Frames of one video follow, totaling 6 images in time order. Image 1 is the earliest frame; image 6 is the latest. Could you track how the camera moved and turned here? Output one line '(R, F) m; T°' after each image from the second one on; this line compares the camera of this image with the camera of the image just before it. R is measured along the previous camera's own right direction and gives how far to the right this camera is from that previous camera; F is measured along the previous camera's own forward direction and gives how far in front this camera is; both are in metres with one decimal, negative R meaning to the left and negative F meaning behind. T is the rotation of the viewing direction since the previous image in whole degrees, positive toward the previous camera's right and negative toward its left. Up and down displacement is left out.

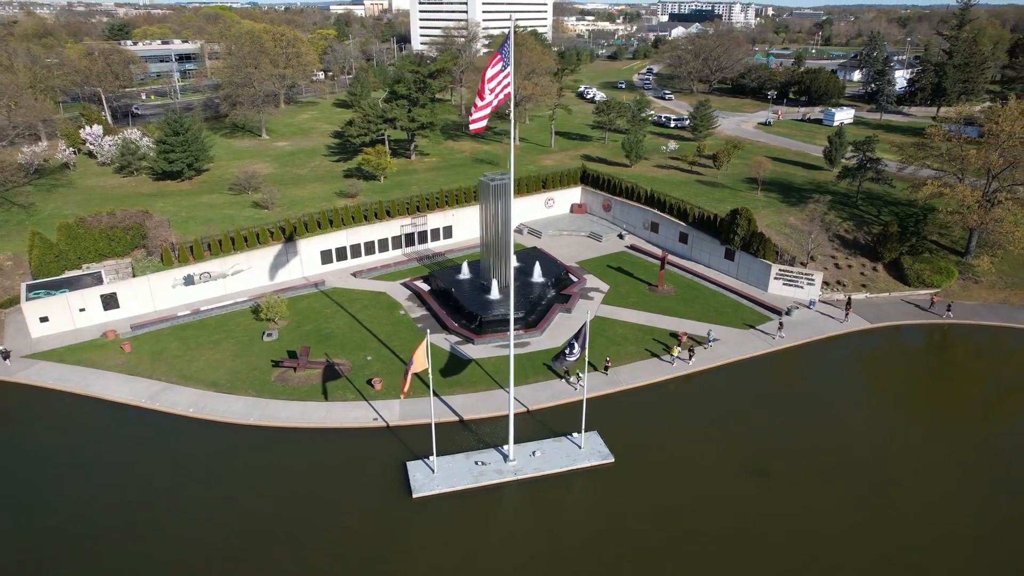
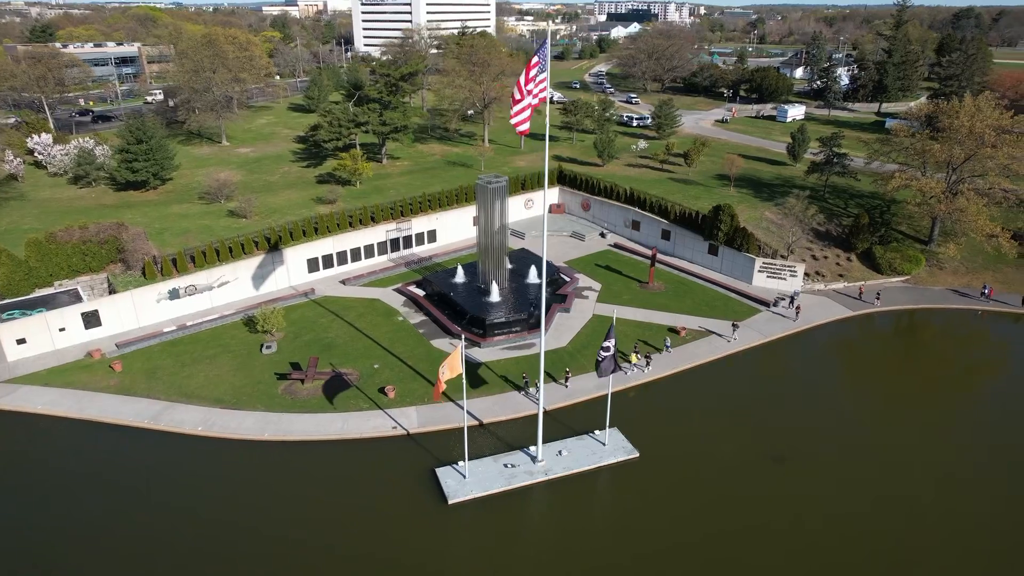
(-2.4, -0.1) m; +5°
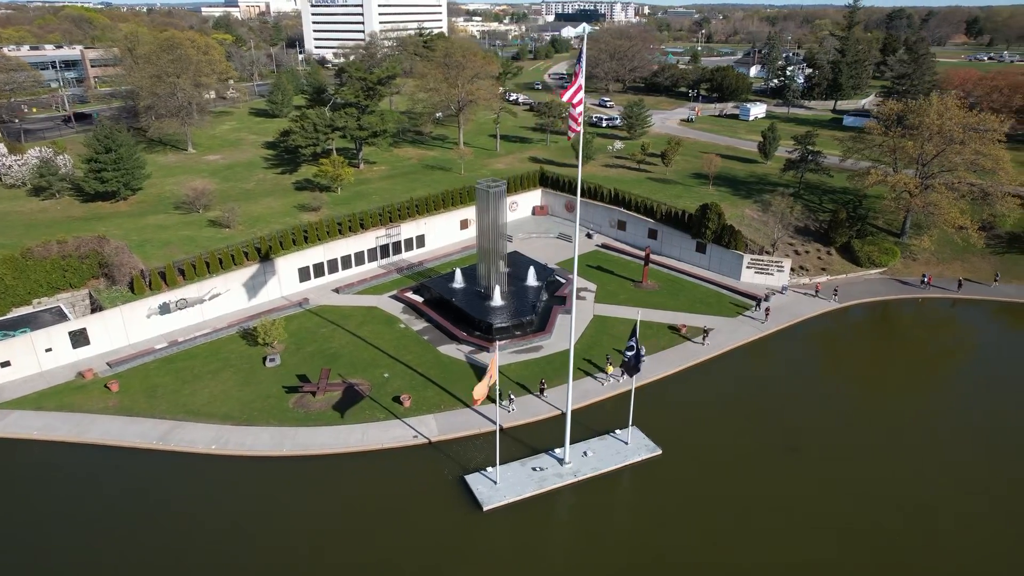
(-2.2, 0.0) m; +4°
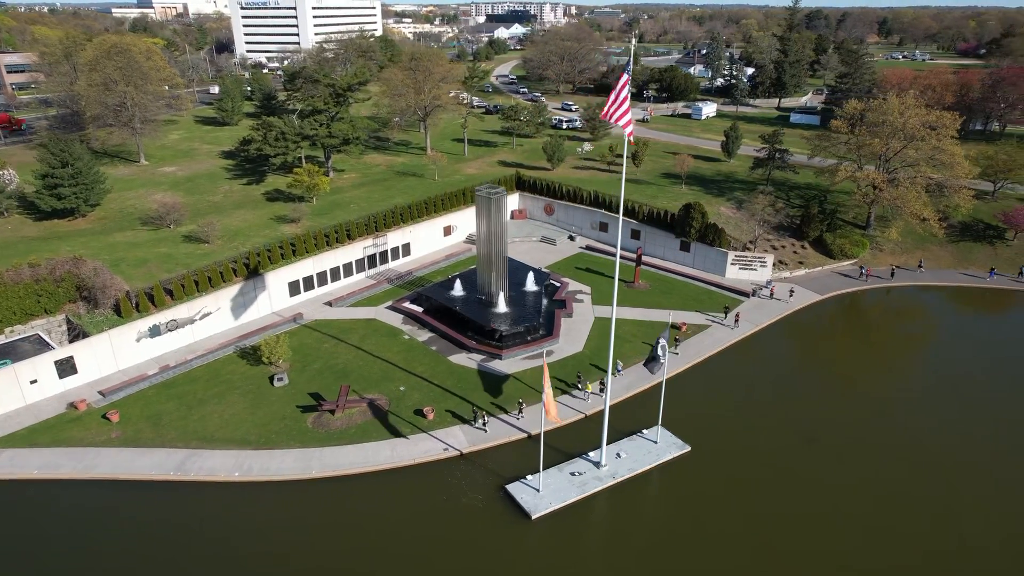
(-3.0, +0.1) m; +5°
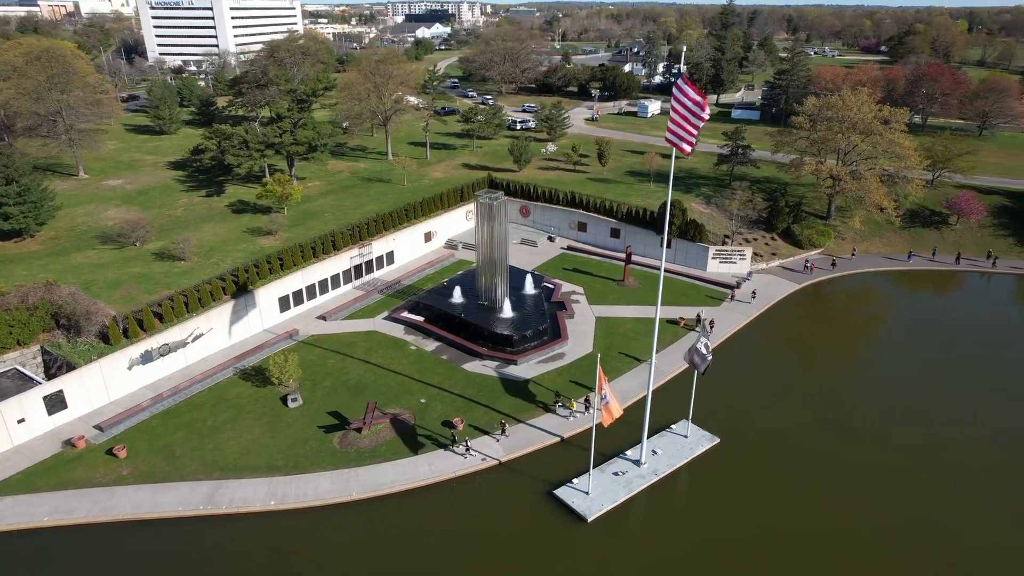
(-3.5, +0.2) m; +6°
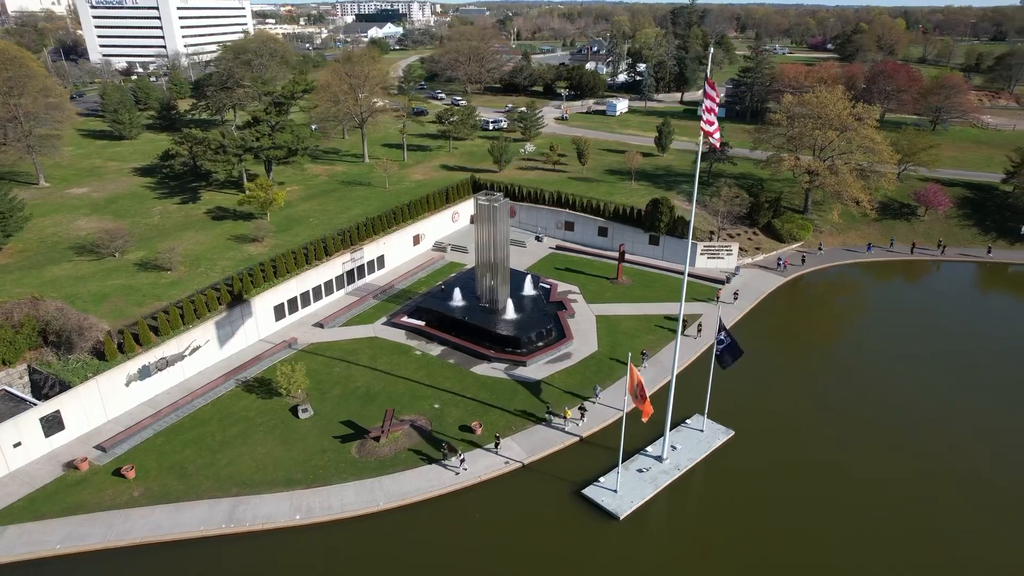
(-2.1, +0.1) m; +4°
